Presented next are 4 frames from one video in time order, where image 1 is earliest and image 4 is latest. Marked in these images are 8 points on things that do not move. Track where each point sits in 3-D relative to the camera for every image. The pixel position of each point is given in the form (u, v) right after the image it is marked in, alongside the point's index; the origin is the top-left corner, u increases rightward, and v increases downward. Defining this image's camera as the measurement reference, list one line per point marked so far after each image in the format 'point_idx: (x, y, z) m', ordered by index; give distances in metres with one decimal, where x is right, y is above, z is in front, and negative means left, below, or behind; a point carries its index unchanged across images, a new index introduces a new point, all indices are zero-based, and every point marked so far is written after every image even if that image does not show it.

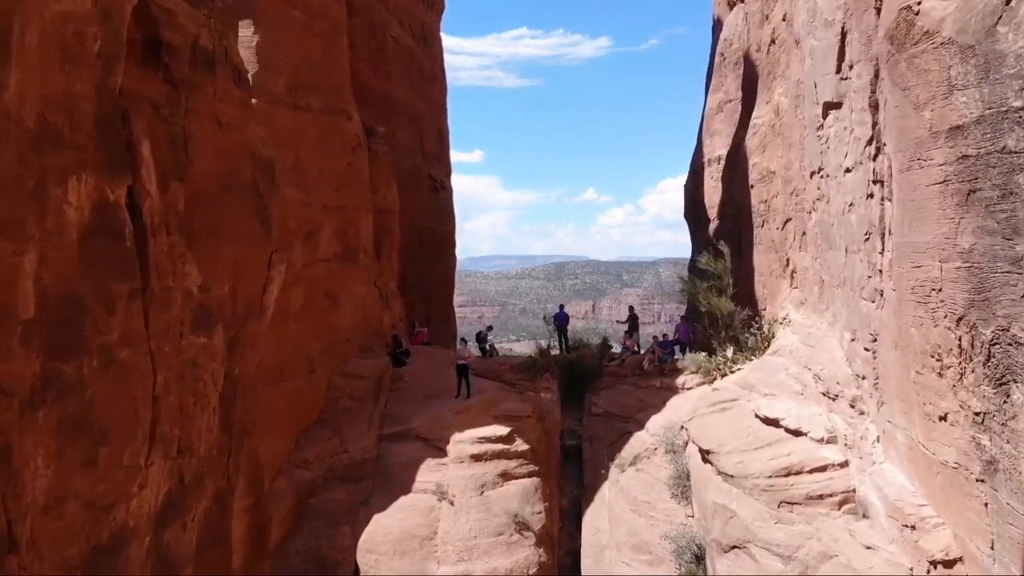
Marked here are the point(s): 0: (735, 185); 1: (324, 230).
0: (+6.8, +3.1, +15.5) m
1: (-4.3, +1.3, +11.7) m
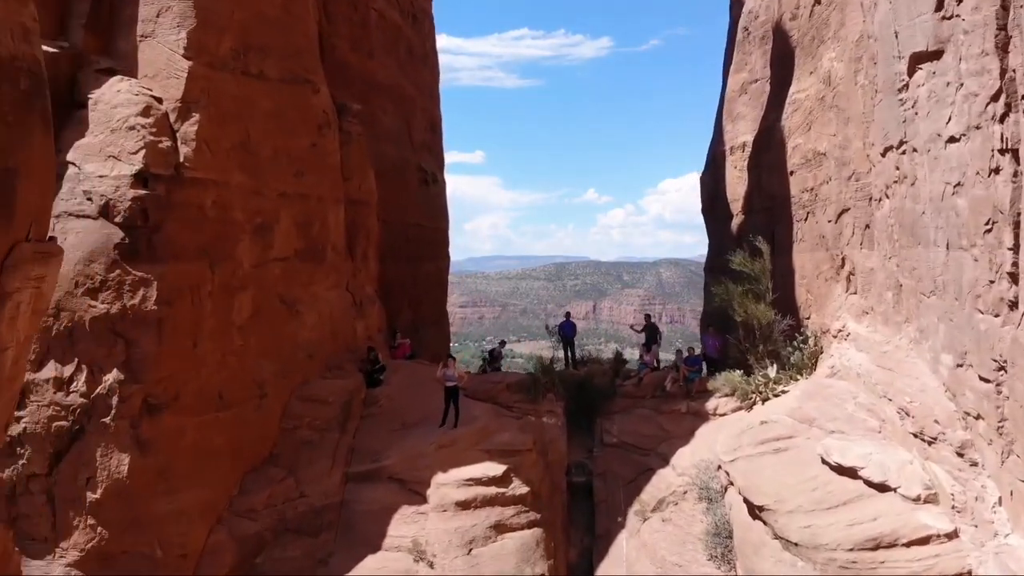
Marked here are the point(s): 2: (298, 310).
0: (+6.7, +3.0, +13.4) m
1: (-4.4, +1.2, +9.6) m
2: (-4.1, -0.4, +9.7) m
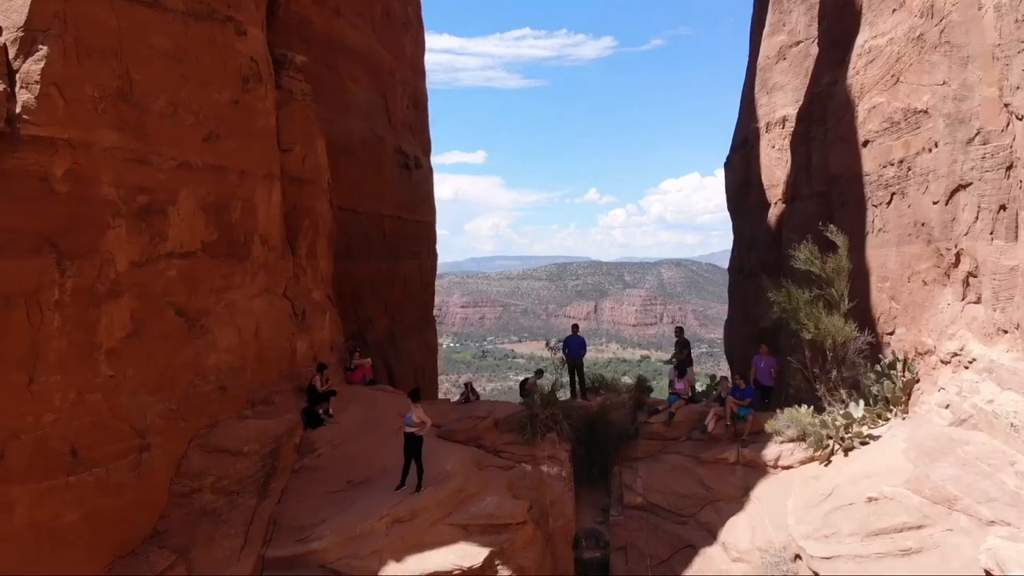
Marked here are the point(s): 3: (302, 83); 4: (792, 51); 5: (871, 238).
0: (+6.5, +2.9, +10.8) m
1: (-4.6, +1.1, +7.0) m
2: (-4.3, -0.5, +7.1) m
3: (-3.8, +3.7, +9.2) m
4: (+7.4, +6.3, +13.5) m
5: (+6.1, +0.9, +8.6) m
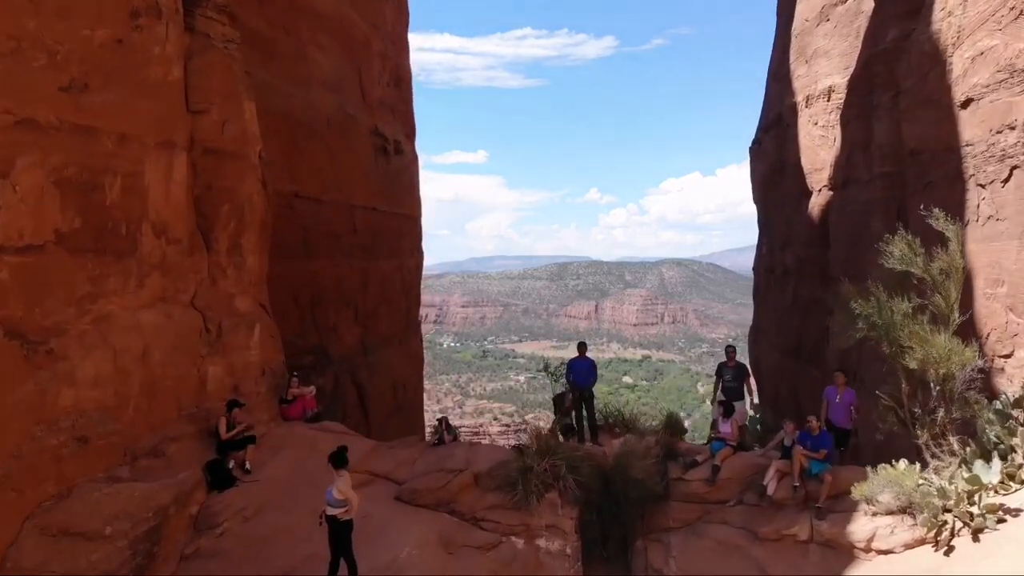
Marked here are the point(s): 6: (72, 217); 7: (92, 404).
0: (+6.4, +2.9, +8.6) m
1: (-4.8, +1.0, +4.9) m
2: (-4.5, -0.6, +5.0) m
3: (-3.9, +3.6, +7.0) m
4: (+7.3, +6.2, +11.4) m
5: (+5.9, +0.8, +6.4) m
6: (-4.5, +0.7, +5.2) m
7: (-4.2, -1.2, +5.2) m
